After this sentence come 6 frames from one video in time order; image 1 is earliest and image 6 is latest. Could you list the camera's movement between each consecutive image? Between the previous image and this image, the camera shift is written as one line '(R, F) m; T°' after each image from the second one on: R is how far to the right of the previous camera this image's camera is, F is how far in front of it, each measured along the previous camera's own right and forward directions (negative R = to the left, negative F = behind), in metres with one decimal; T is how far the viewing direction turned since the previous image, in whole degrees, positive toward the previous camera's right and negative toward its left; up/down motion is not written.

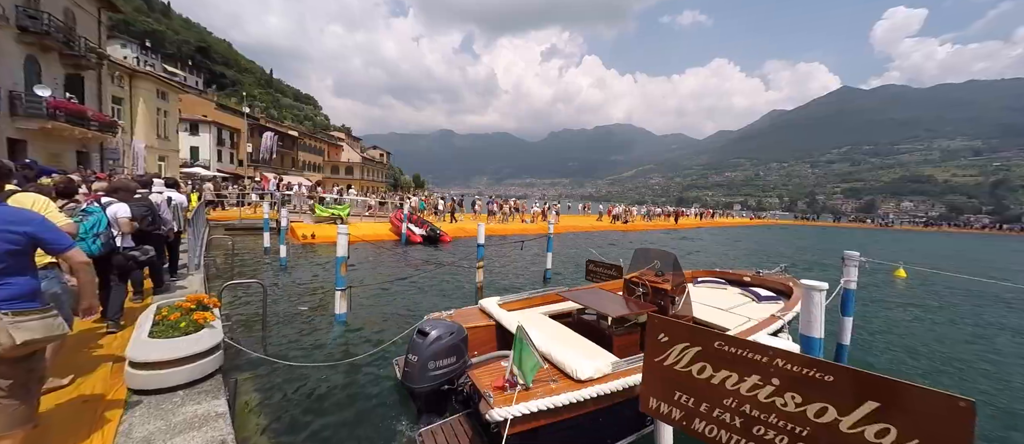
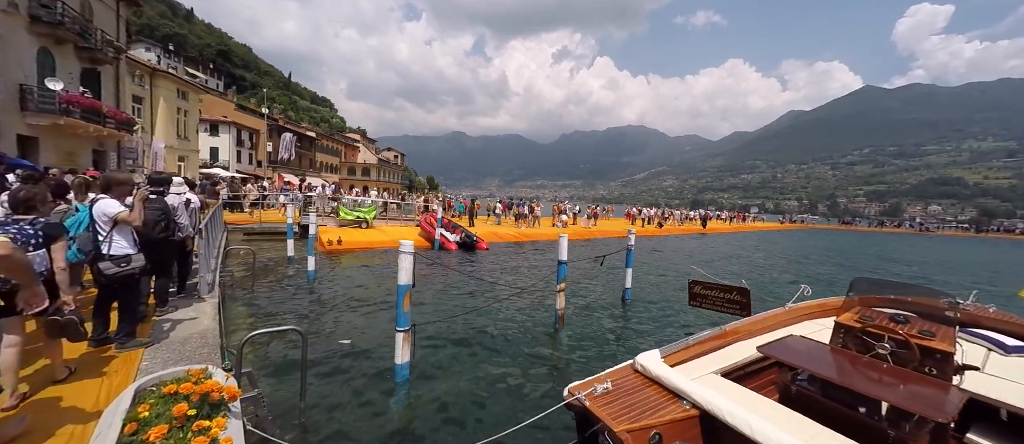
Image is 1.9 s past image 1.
(-1.7, +2.1) m; -2°
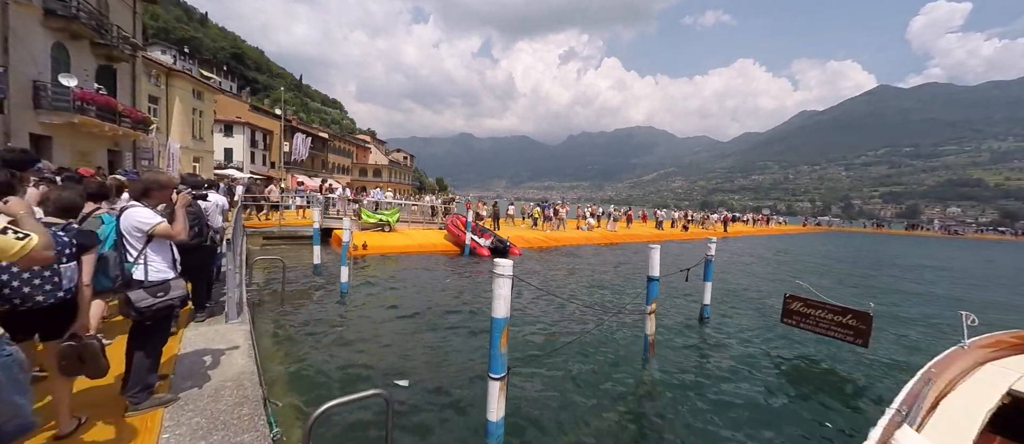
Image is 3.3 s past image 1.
(-1.3, +1.3) m; -1°
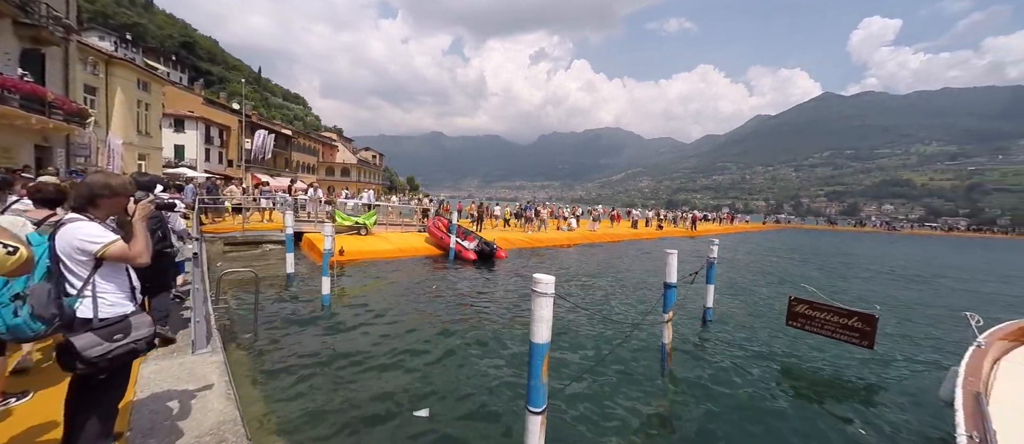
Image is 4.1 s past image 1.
(-0.6, +0.6) m; +5°
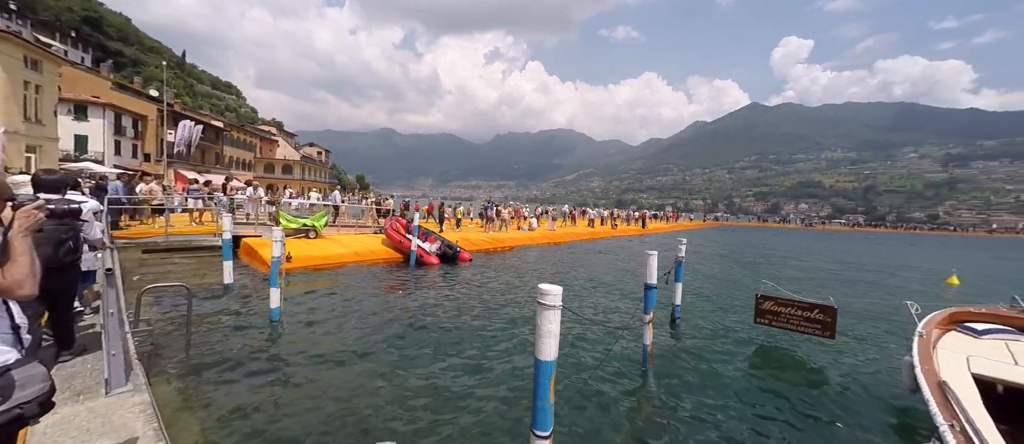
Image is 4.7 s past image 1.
(-0.4, +0.4) m; +7°
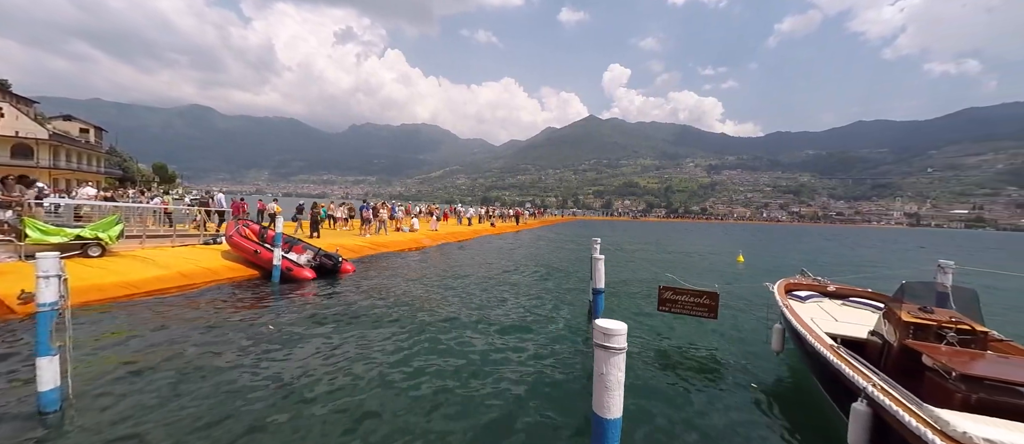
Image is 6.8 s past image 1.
(-1.2, +1.5) m; +21°
